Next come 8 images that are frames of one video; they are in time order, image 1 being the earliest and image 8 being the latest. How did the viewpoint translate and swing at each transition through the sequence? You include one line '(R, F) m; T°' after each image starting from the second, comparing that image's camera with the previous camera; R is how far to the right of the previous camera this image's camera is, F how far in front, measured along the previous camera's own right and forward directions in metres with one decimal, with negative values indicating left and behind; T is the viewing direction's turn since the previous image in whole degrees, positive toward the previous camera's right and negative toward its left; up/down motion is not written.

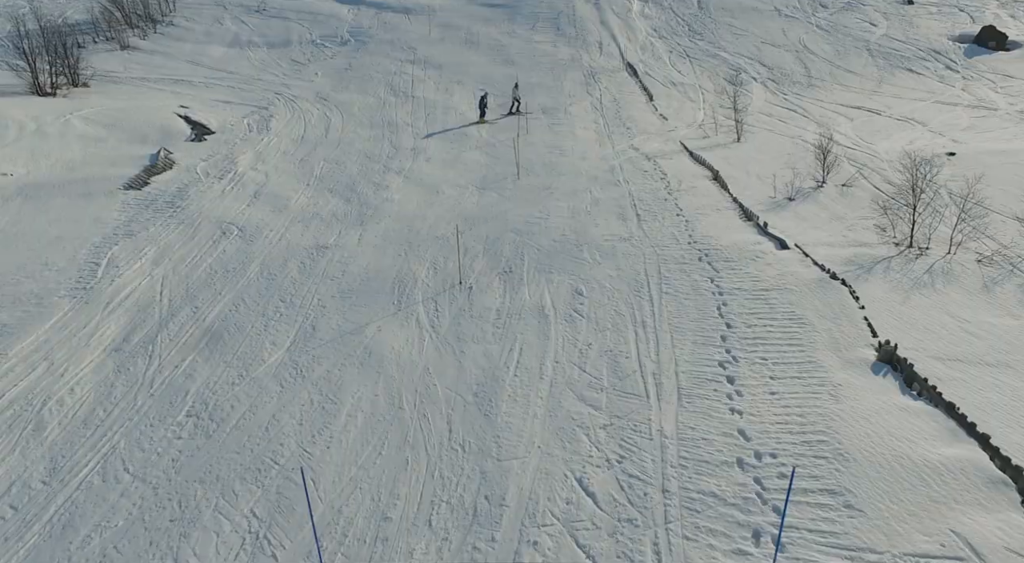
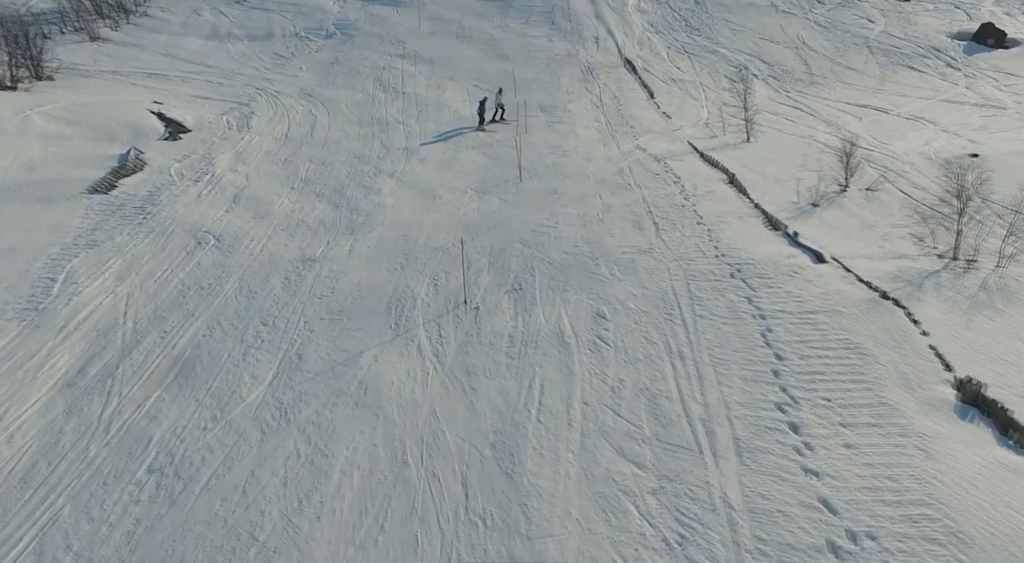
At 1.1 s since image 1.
(-0.5, +1.9) m; +1°
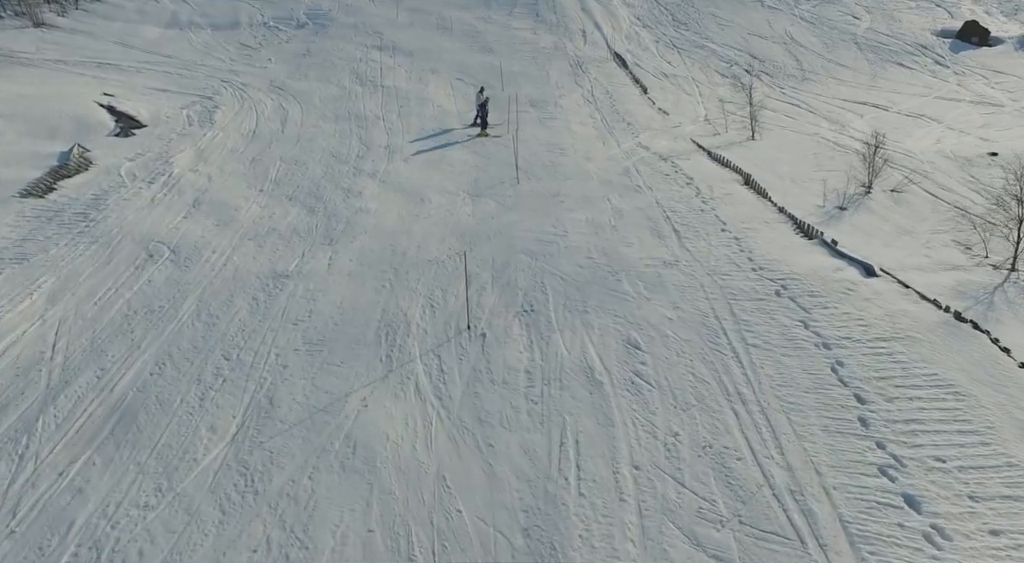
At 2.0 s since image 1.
(-0.7, +2.3) m; +2°
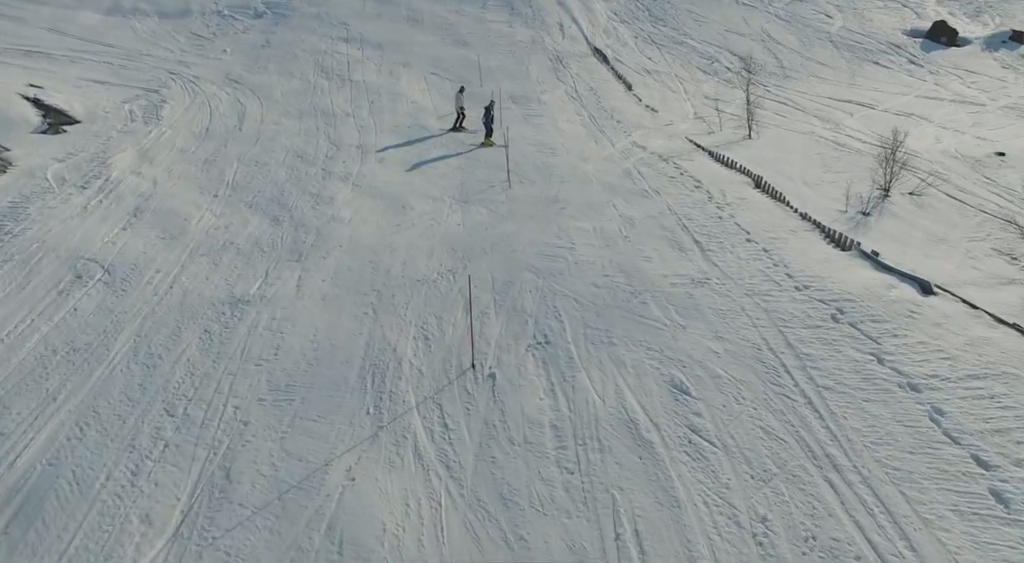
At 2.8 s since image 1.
(-0.7, +2.3) m; +3°
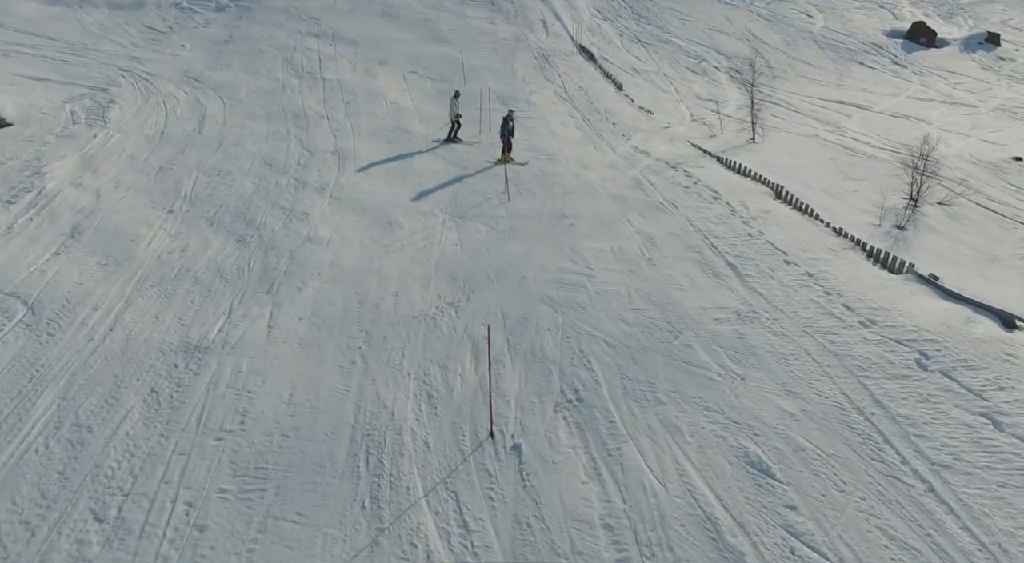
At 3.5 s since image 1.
(-0.7, +2.1) m; +2°
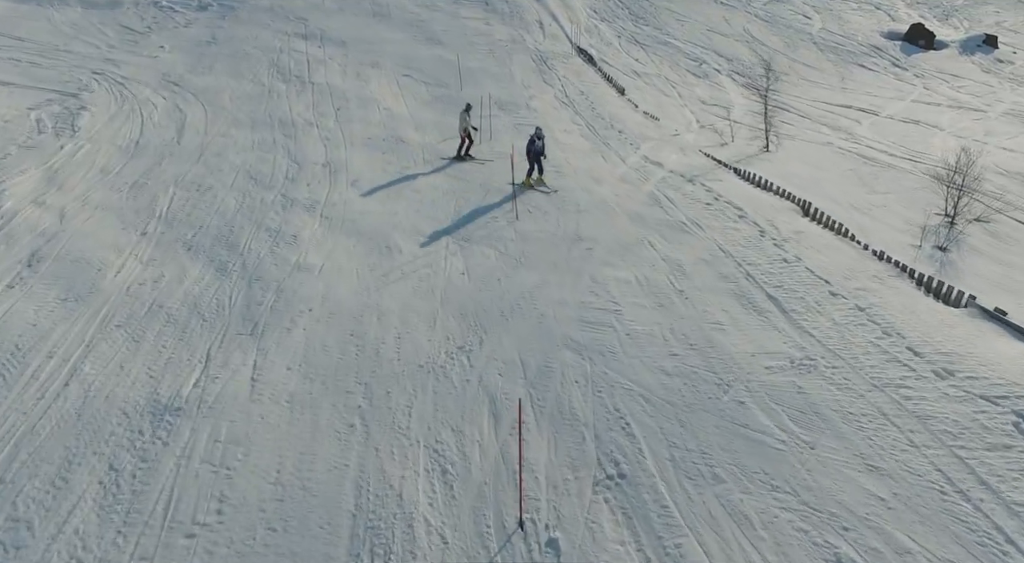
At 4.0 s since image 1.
(-0.4, +1.4) m; +1°
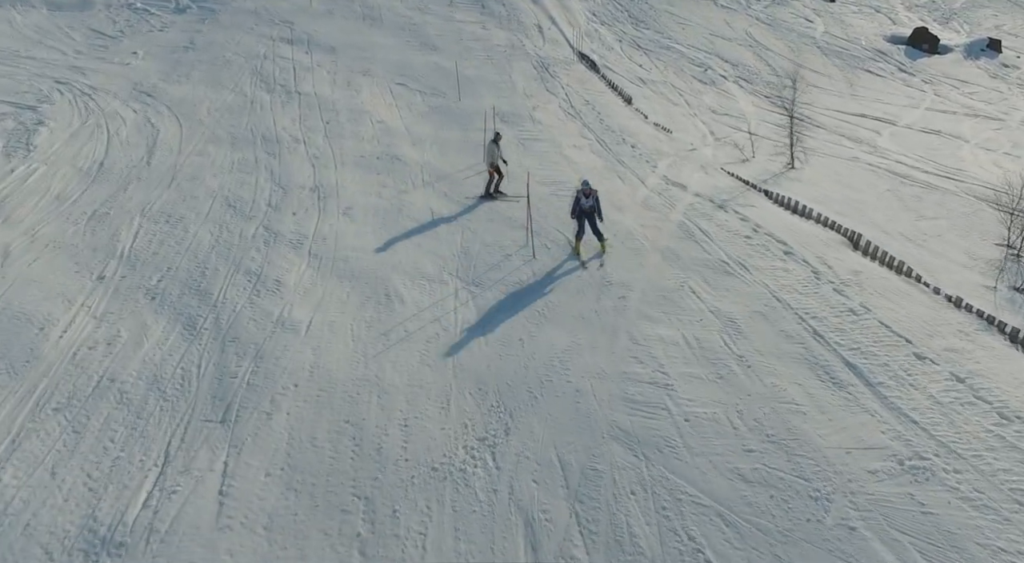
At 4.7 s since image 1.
(-0.5, +2.0) m; +1°
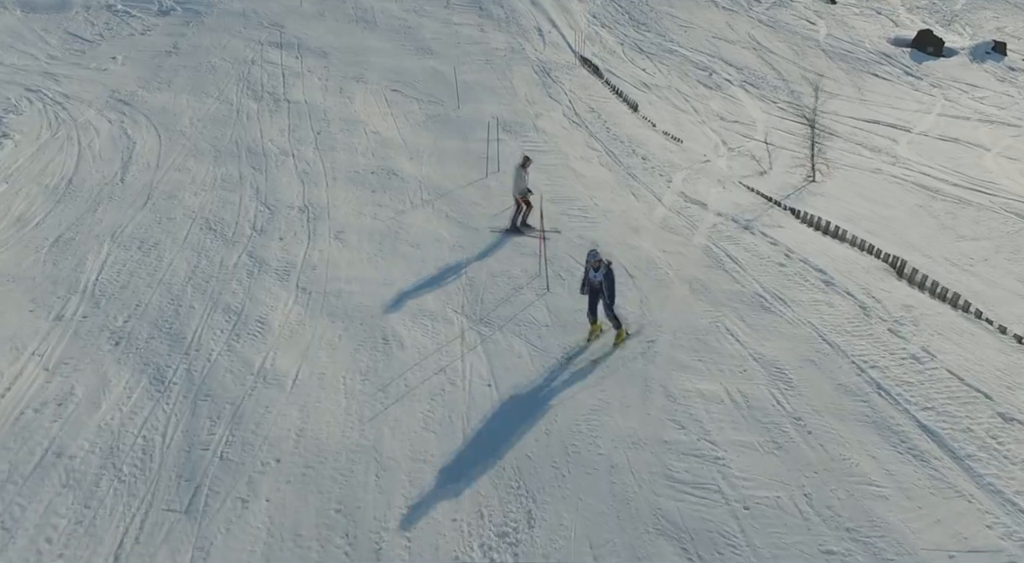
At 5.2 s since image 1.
(-0.3, +1.4) m; 0°
